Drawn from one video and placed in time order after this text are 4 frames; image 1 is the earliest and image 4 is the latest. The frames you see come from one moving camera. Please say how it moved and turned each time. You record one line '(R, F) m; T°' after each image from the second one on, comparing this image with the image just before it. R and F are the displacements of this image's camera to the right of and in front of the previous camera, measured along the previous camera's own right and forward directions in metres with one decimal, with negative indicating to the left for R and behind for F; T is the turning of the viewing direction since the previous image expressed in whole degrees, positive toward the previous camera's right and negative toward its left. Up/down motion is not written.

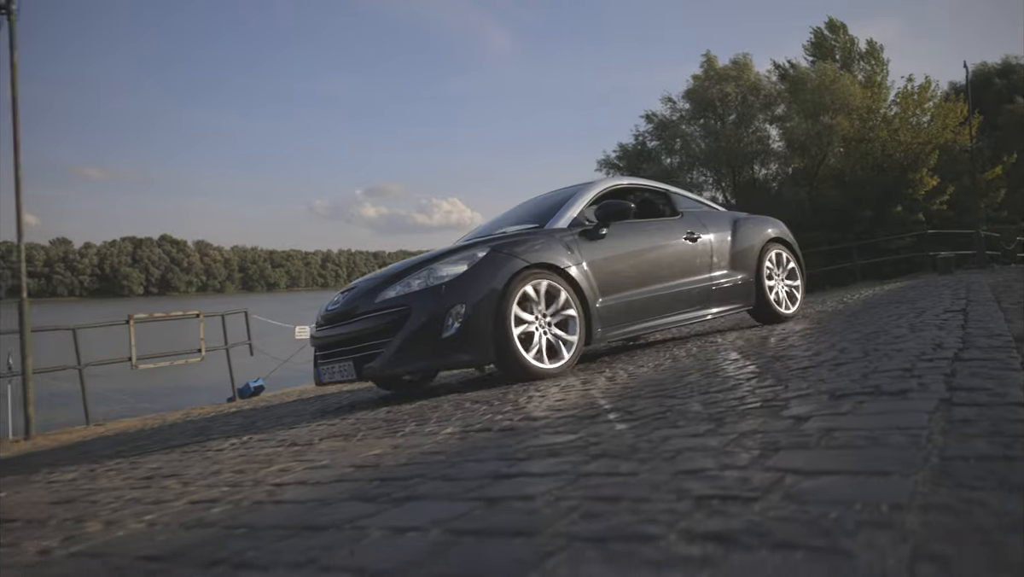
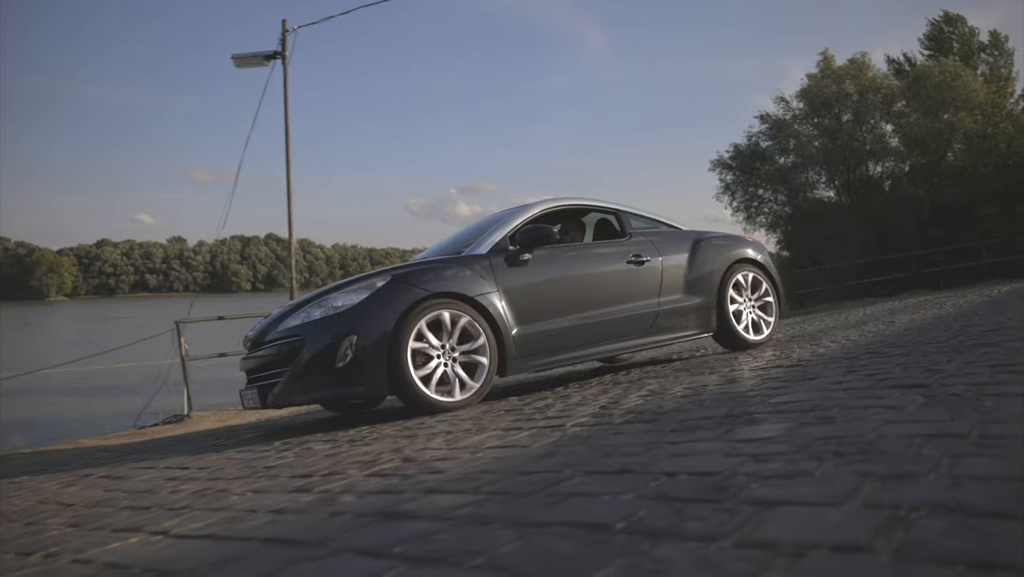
(-0.6, -1.0) m; -7°
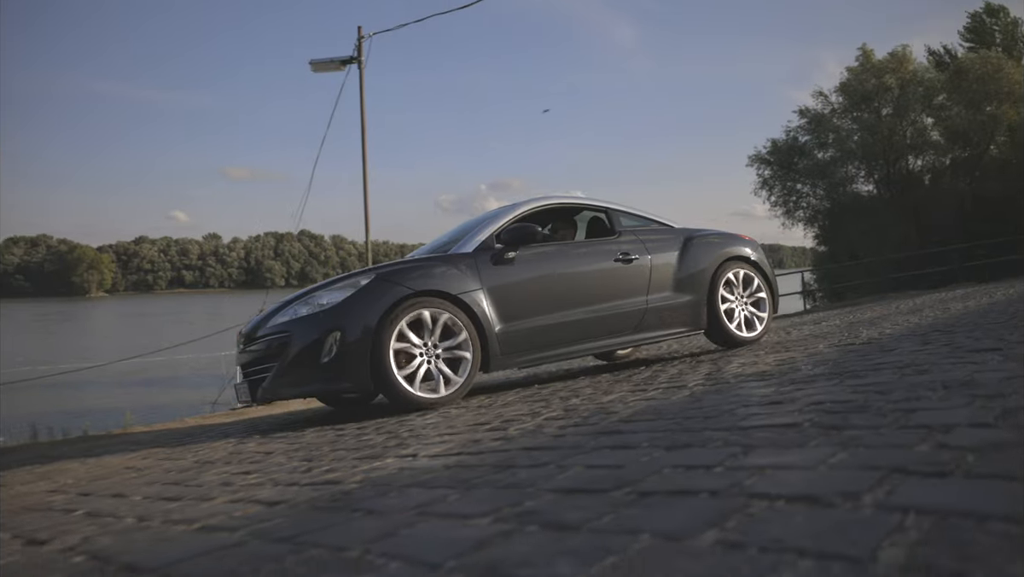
(-0.2, -0.3) m; -2°
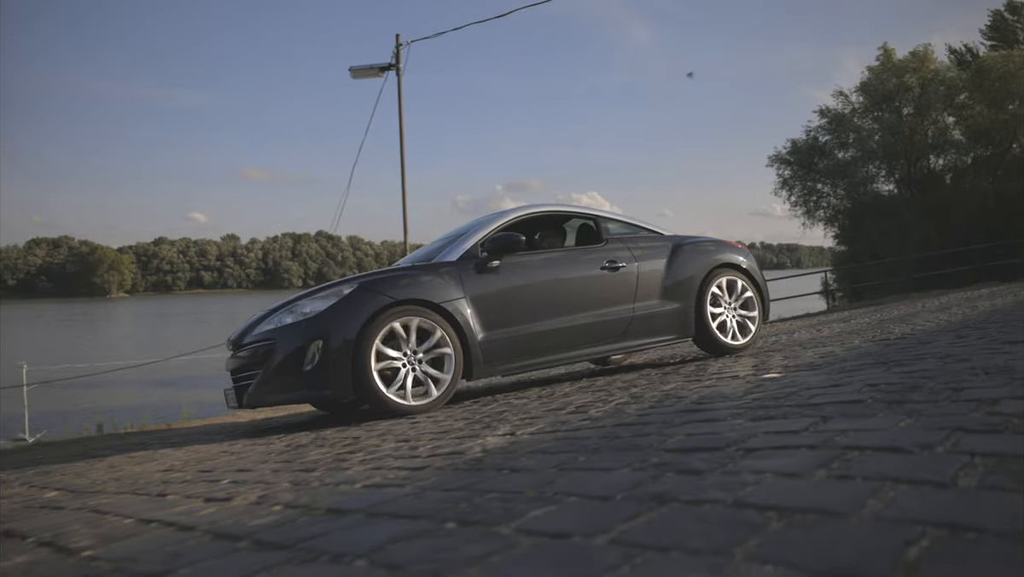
(-2.6, -3.7) m; -1°
